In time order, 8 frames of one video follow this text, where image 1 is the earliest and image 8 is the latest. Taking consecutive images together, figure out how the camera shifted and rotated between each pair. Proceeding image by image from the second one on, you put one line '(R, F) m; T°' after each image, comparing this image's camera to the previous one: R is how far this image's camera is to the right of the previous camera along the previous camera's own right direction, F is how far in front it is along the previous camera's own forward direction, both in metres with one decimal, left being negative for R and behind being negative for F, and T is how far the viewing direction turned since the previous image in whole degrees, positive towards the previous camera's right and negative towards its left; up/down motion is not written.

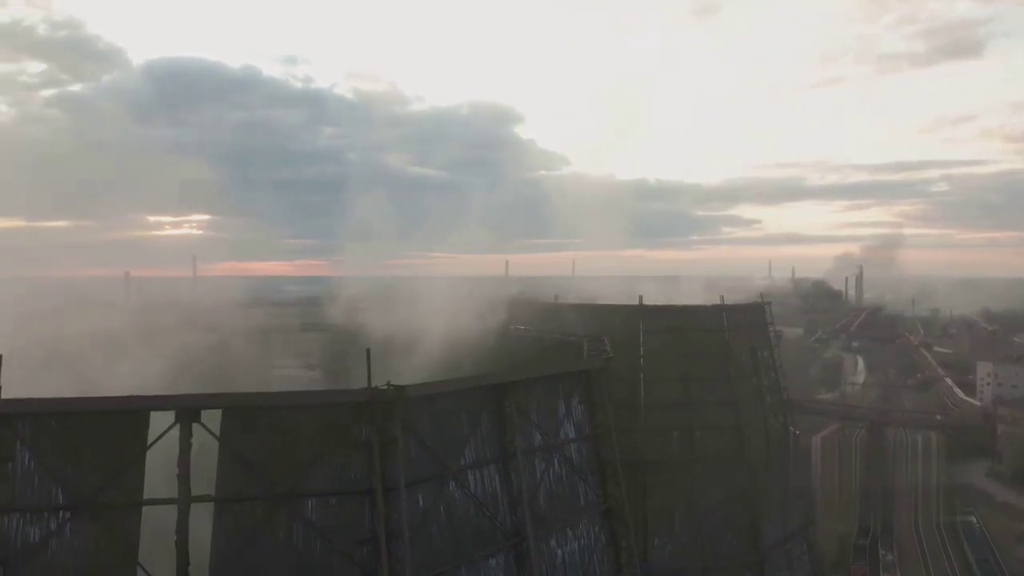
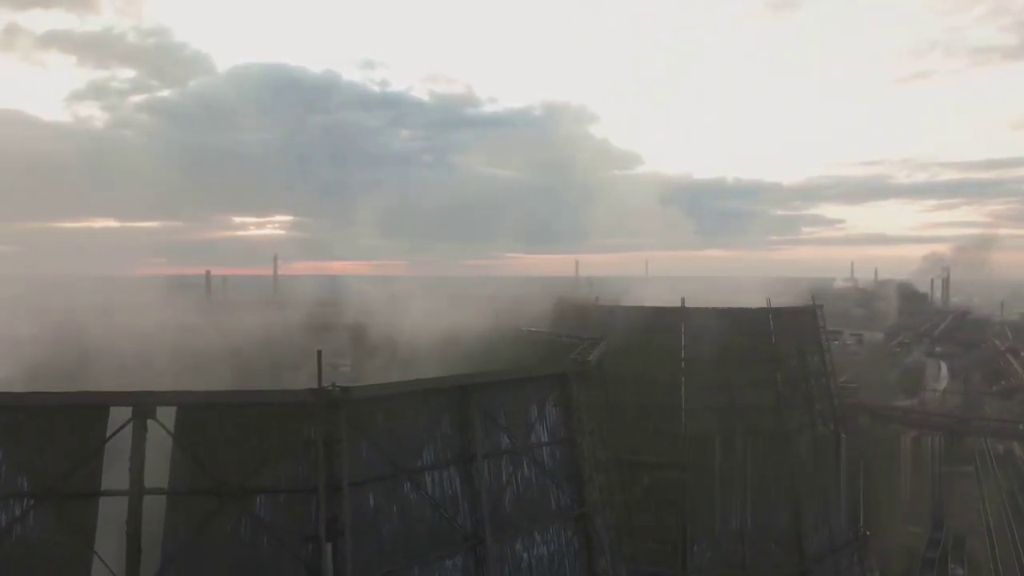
(+0.7, +0.1) m; -5°
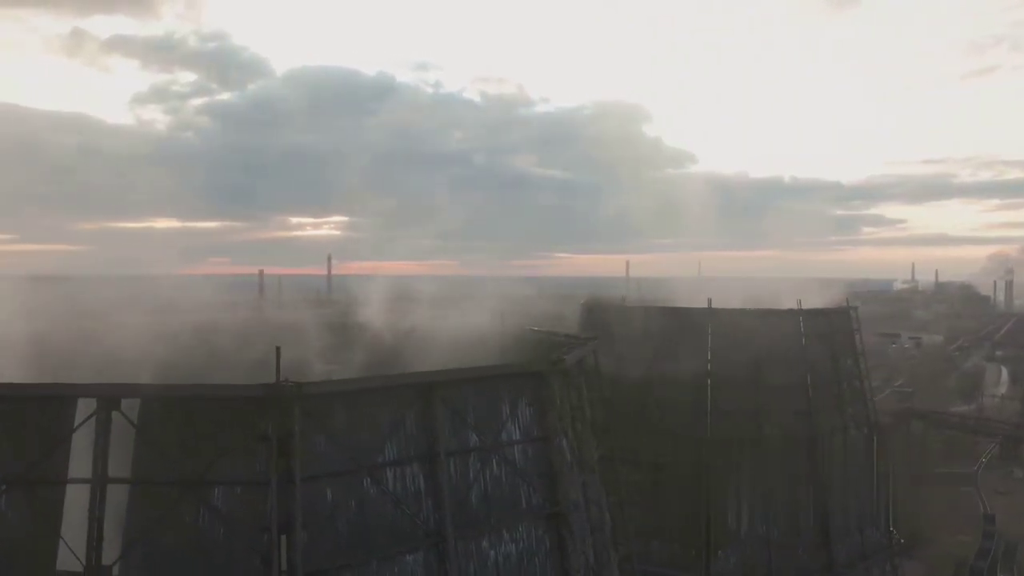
(+0.5, 0.0) m; -3°
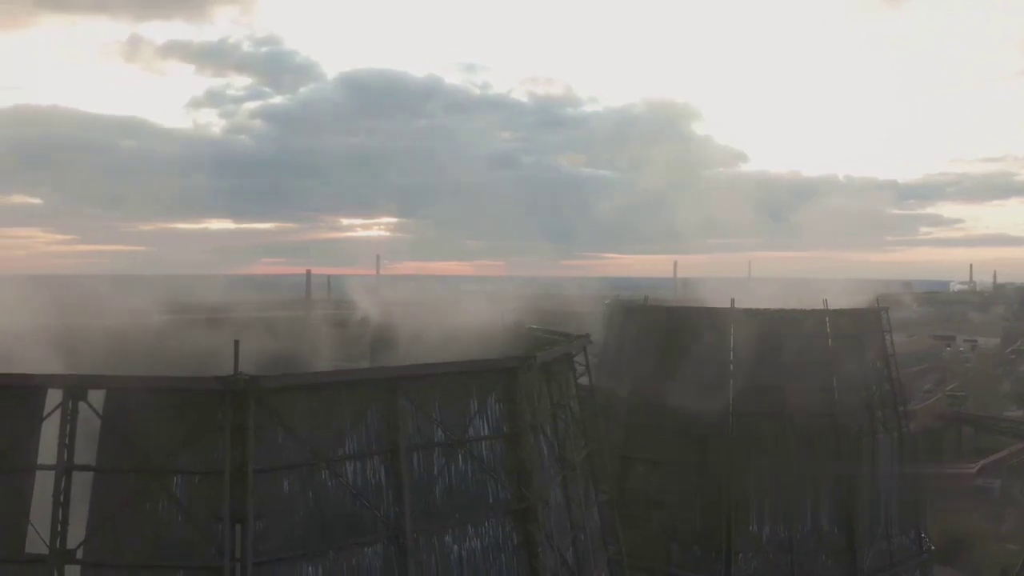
(+0.5, 0.0) m; -3°
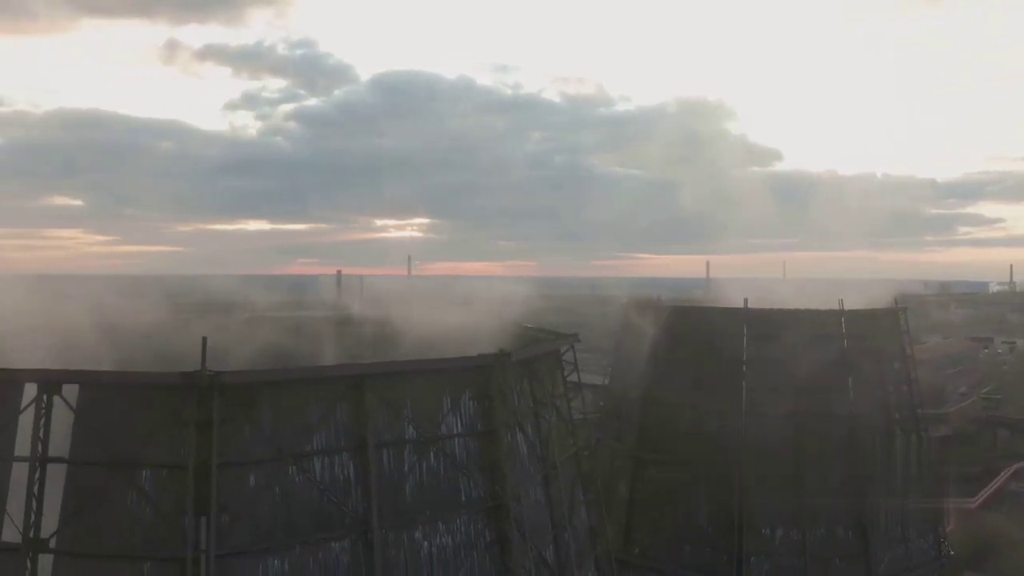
(+0.4, 0.0) m; -2°
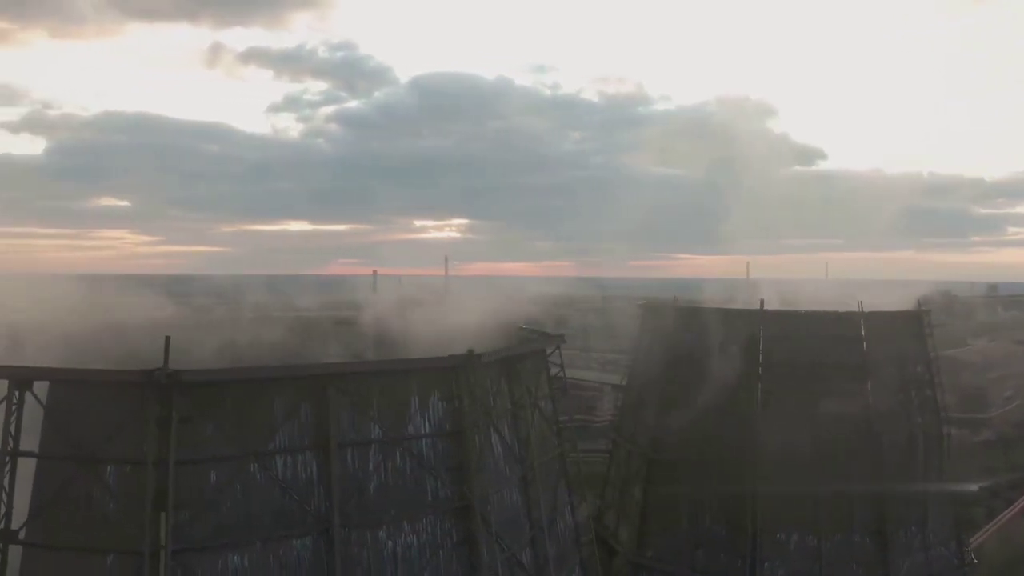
(+0.5, 0.0) m; -2°
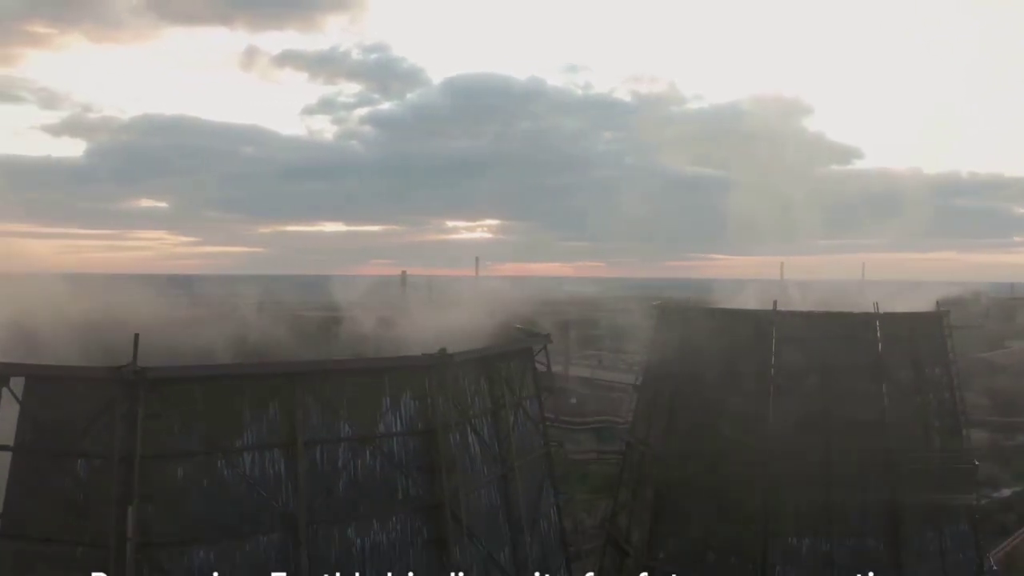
(+0.4, 0.0) m; -2°
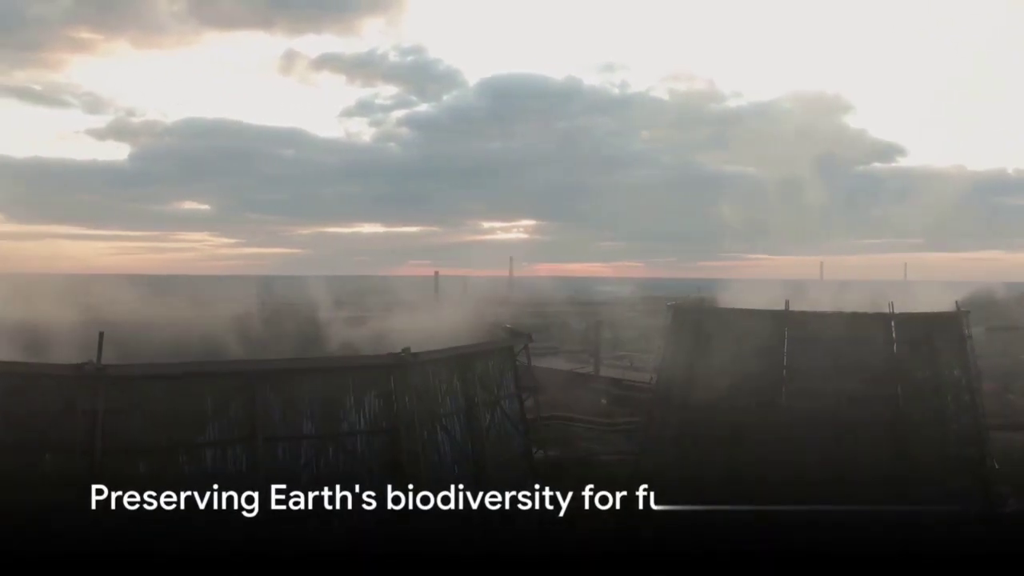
(+0.5, -0.1) m; -2°
